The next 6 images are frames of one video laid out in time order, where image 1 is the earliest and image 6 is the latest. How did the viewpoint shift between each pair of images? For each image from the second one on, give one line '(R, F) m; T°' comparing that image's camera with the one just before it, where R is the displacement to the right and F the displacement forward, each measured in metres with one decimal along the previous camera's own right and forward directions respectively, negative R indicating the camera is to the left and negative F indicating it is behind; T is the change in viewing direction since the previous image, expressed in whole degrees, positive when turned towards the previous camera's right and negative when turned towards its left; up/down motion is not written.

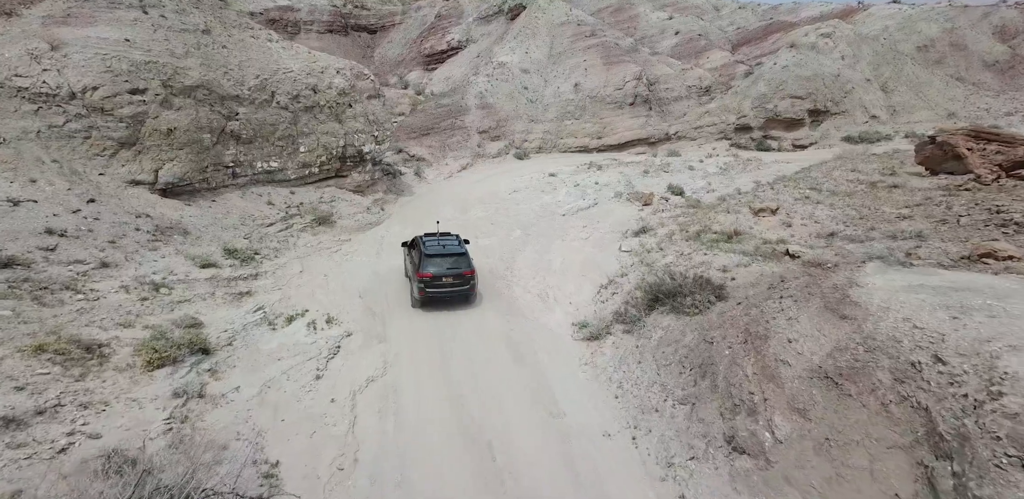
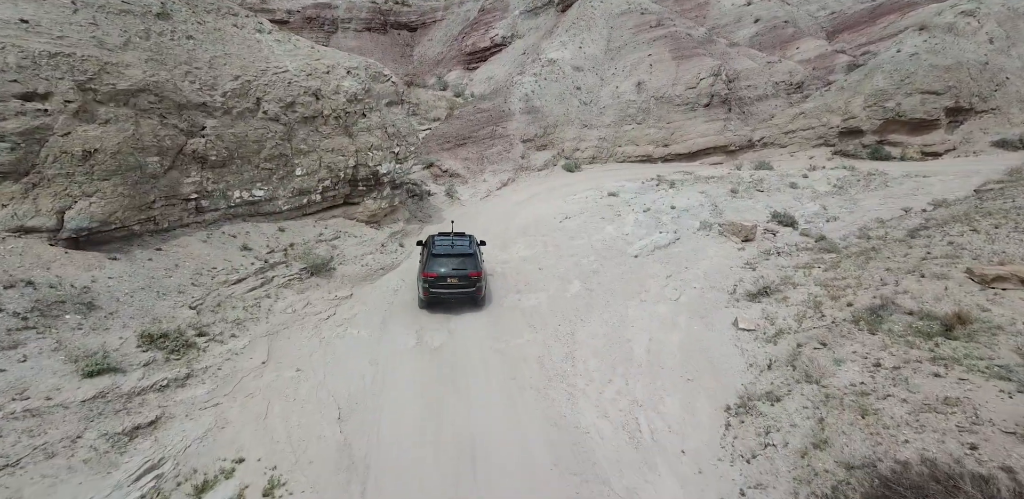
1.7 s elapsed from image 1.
(-0.4, +3.3) m; -6°
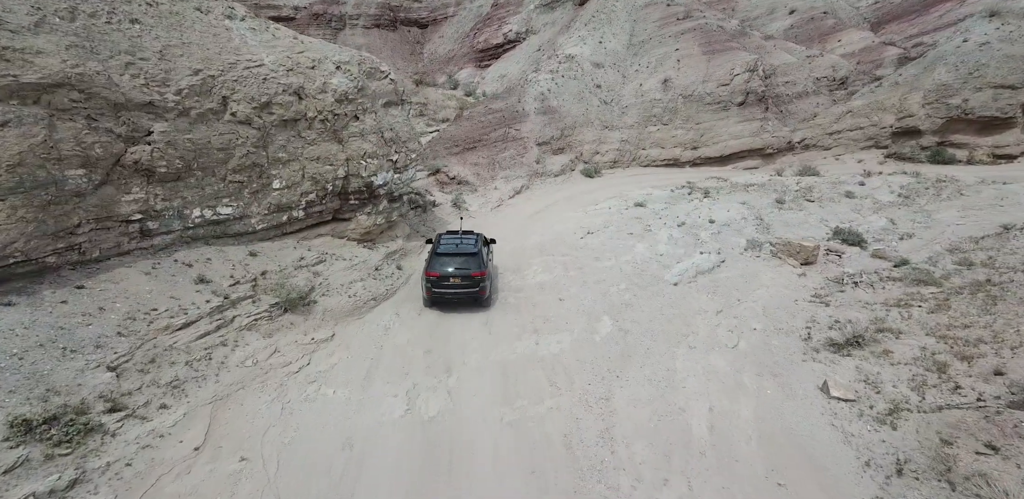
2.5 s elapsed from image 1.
(-0.1, +1.7) m; -2°
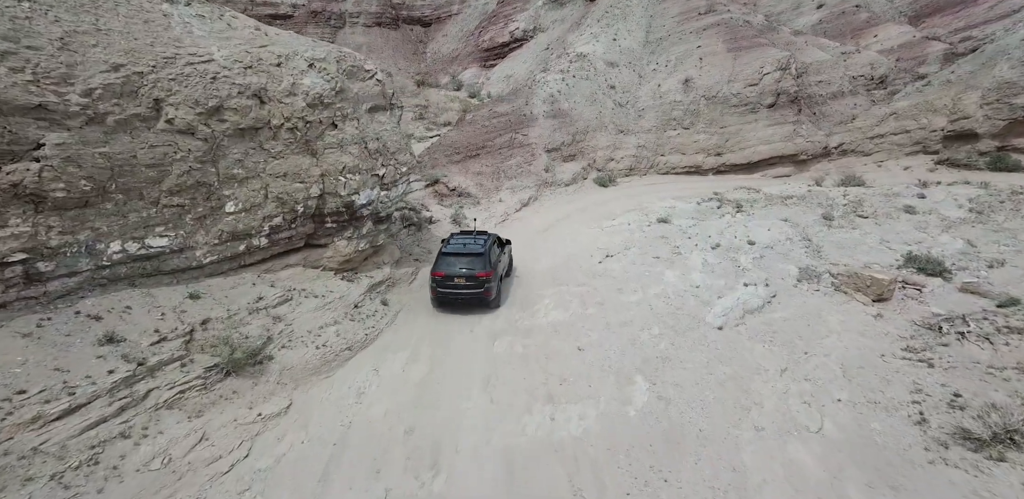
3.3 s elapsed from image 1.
(0.0, +1.7) m; -1°
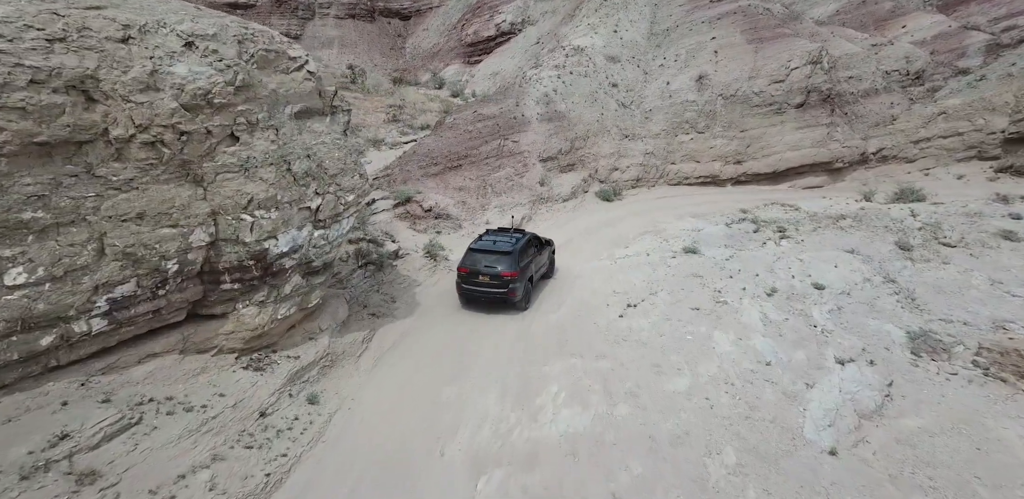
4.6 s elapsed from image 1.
(0.0, +2.9) m; +1°
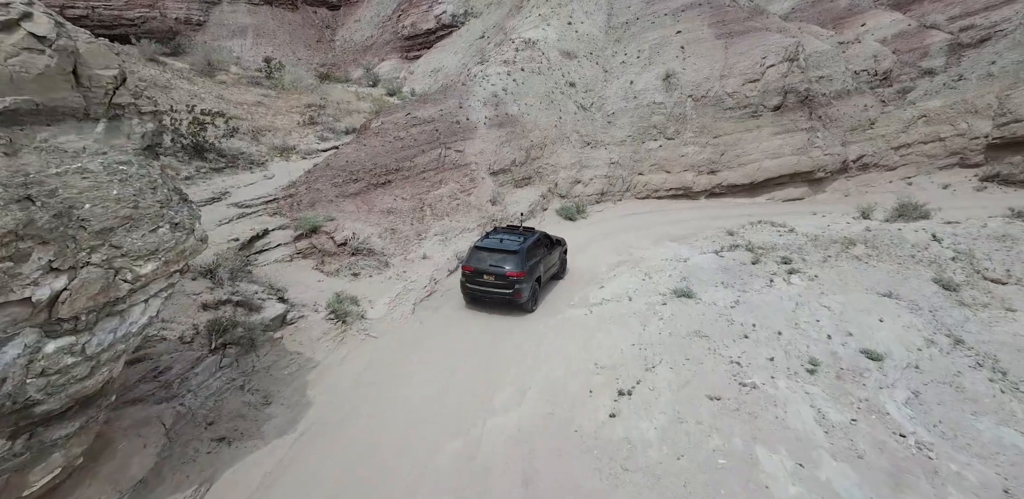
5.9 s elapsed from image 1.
(+0.3, +2.9) m; +6°
